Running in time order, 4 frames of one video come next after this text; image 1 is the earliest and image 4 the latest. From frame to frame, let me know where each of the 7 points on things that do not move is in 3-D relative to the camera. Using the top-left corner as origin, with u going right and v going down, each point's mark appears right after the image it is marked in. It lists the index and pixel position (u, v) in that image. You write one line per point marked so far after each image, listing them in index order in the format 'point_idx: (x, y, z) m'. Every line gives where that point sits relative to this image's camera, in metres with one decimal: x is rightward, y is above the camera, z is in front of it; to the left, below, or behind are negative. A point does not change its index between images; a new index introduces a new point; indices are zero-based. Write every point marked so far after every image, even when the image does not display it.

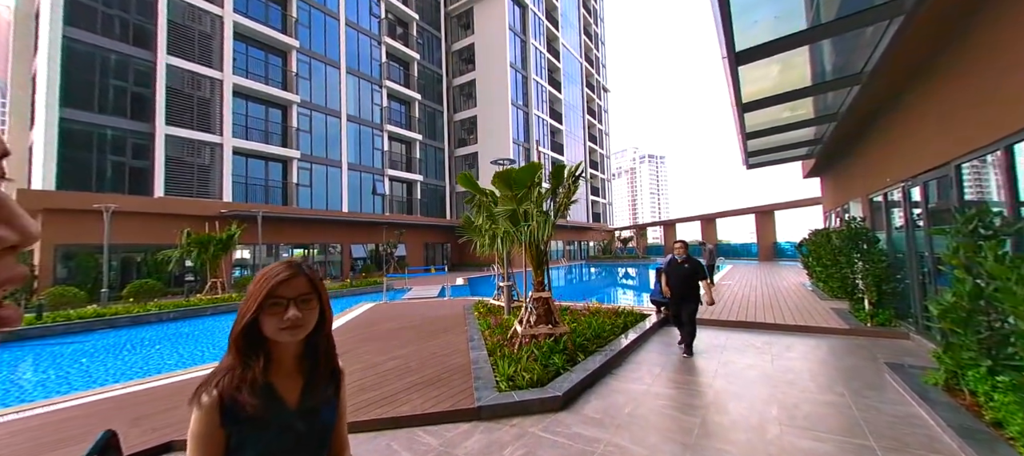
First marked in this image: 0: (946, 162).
0: (+4.4, +0.7, +3.3) m
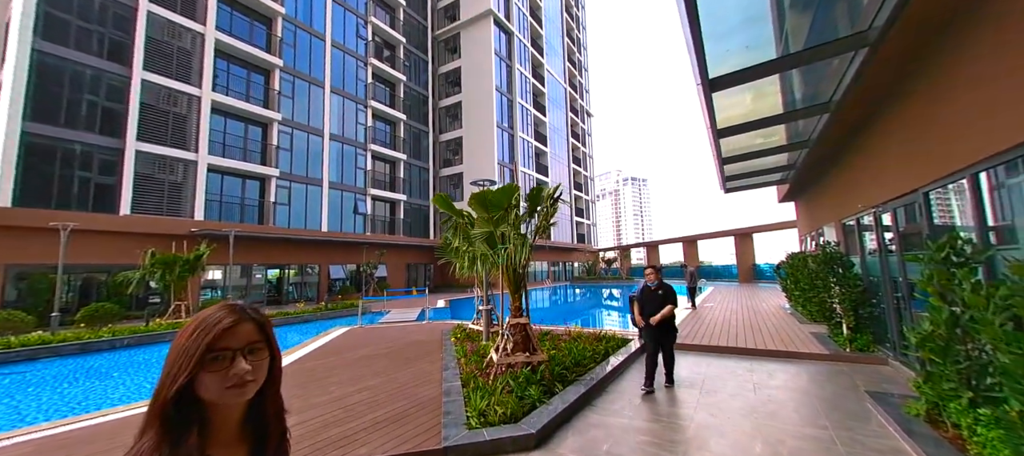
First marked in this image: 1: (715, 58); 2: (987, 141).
0: (+4.1, +0.4, +3.4) m
1: (+2.1, +1.8, +3.6) m
2: (+3.3, +0.6, +2.3) m
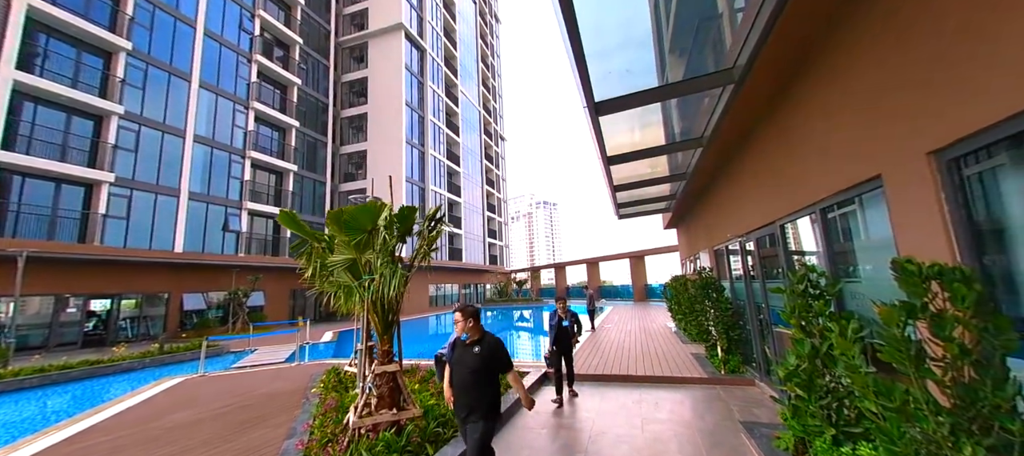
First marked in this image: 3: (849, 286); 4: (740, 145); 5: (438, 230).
0: (+2.9, +0.1, +3.7) m
1: (+0.9, +1.5, +3.5) m
2: (+2.4, +0.4, +2.4) m
3: (+2.6, -0.4, +2.6) m
4: (+3.1, +1.1, +4.6) m
5: (-0.8, 0.0, +3.6) m
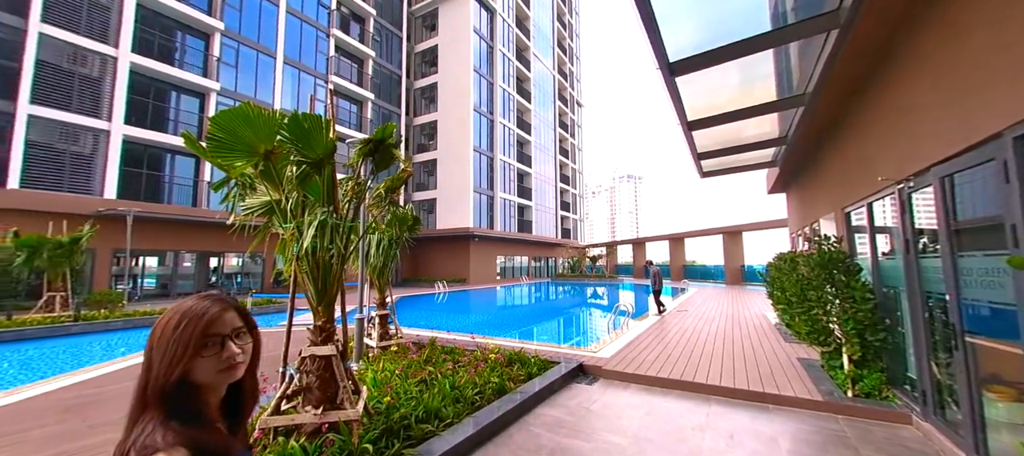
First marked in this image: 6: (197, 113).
0: (+2.7, +0.5, +1.8) m
1: (+0.8, +2.0, +2.0) m
2: (+1.9, +0.7, +0.7) m
3: (+2.1, -0.1, +0.8) m
4: (+3.2, +1.6, +2.6) m
5: (-0.9, +0.5, +2.6) m
6: (-13.1, +4.7, +14.2) m
